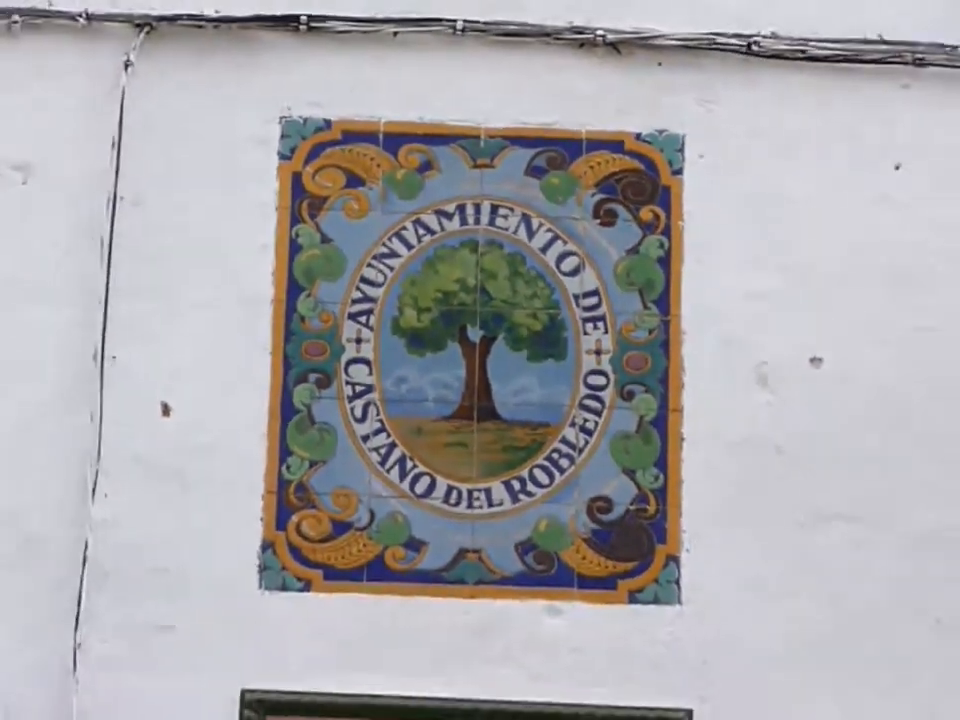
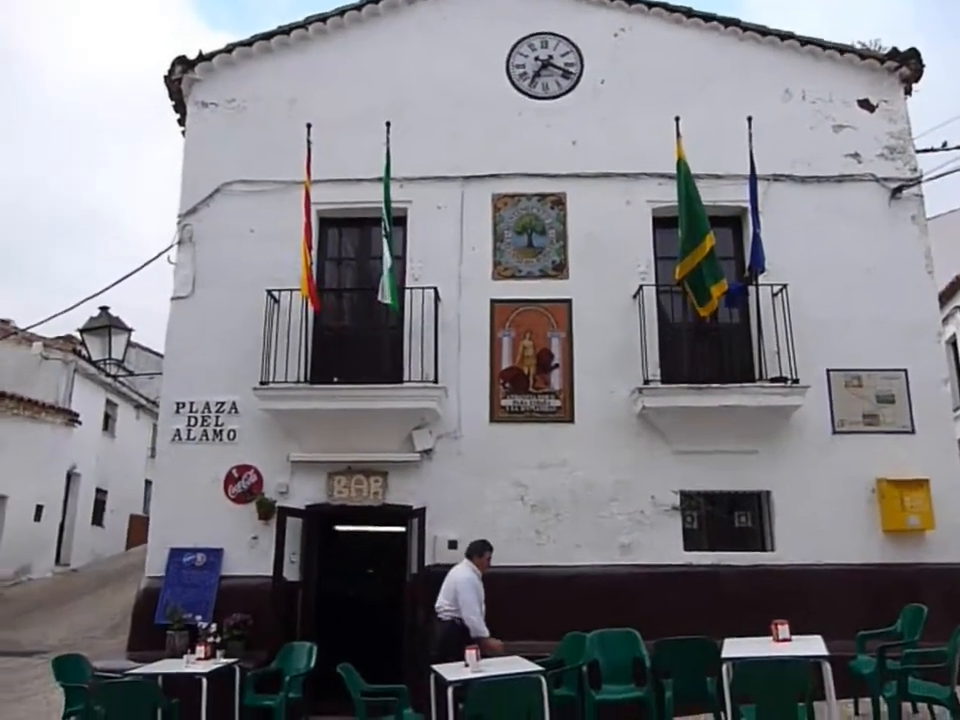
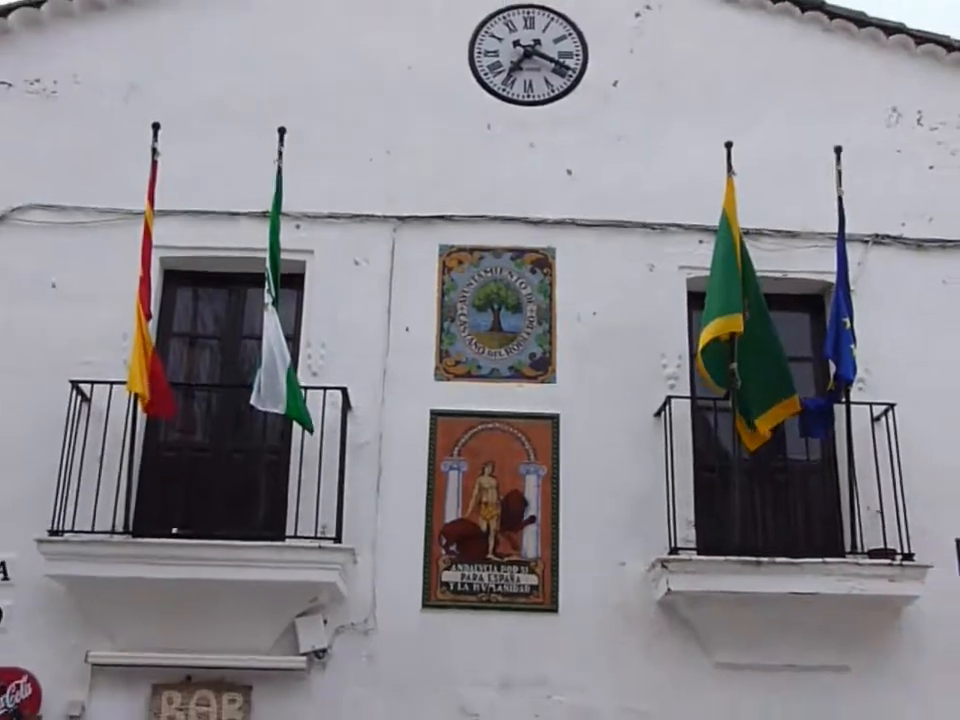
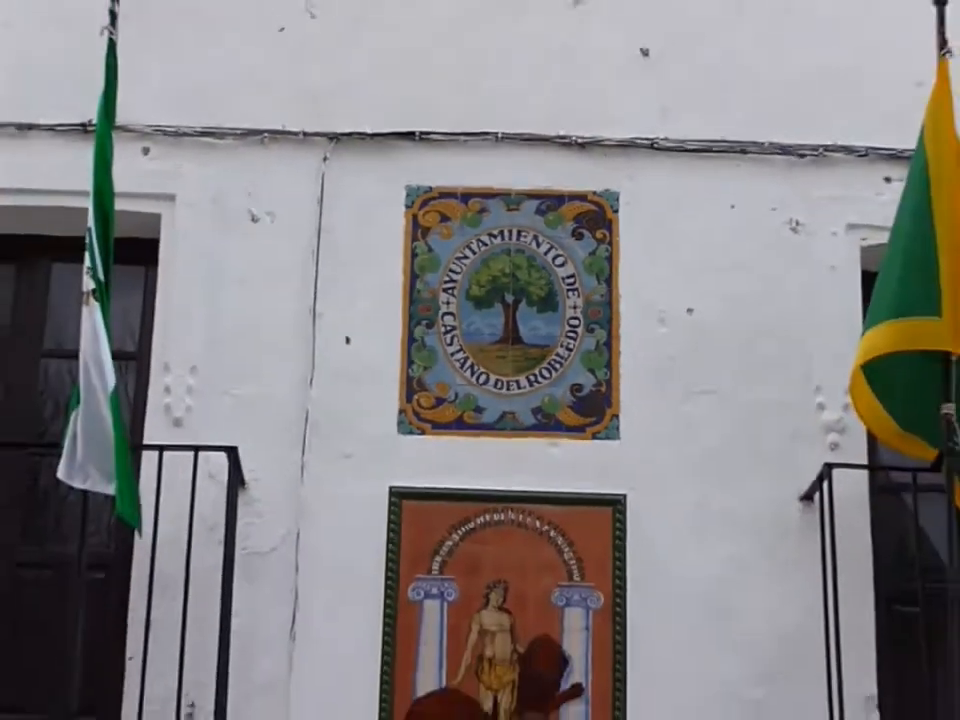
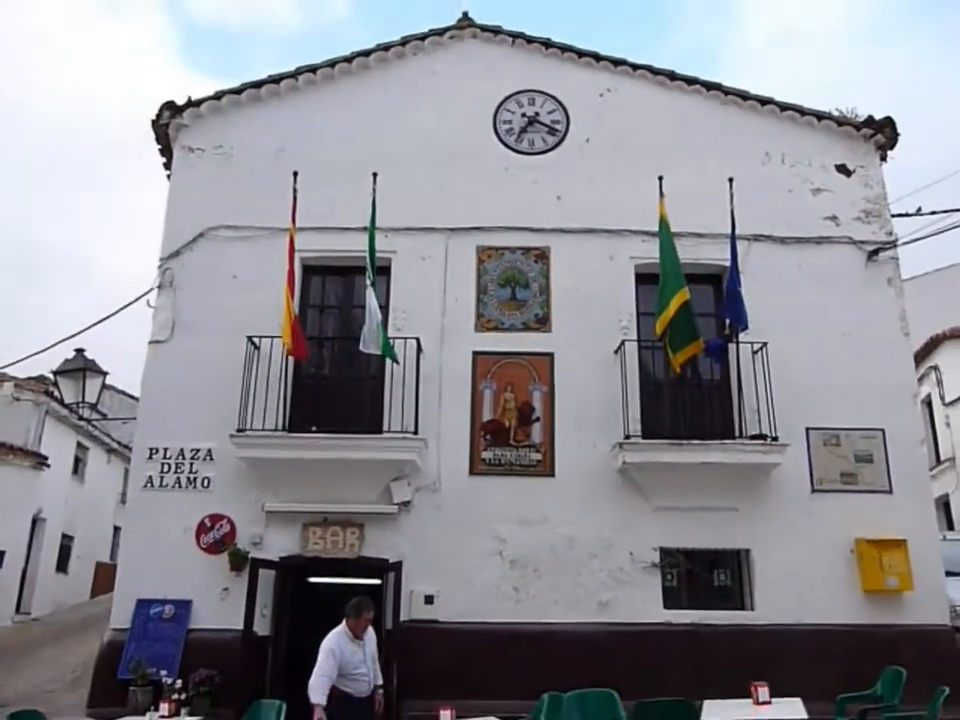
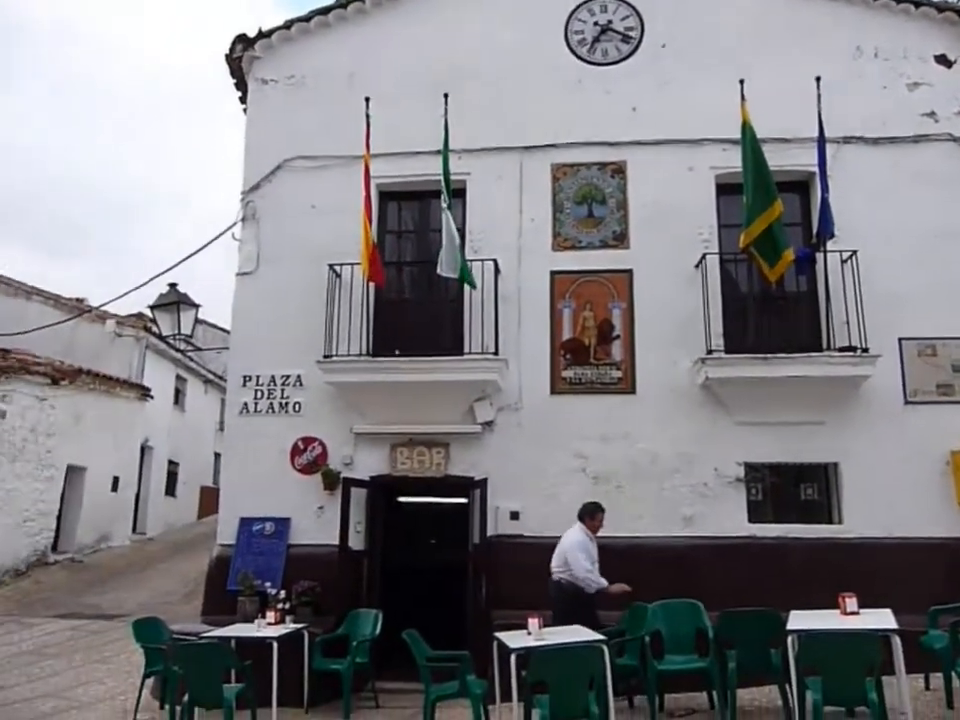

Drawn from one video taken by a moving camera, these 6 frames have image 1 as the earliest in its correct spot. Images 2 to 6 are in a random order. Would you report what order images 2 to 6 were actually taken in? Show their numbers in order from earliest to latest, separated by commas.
4, 3, 5, 2, 6
